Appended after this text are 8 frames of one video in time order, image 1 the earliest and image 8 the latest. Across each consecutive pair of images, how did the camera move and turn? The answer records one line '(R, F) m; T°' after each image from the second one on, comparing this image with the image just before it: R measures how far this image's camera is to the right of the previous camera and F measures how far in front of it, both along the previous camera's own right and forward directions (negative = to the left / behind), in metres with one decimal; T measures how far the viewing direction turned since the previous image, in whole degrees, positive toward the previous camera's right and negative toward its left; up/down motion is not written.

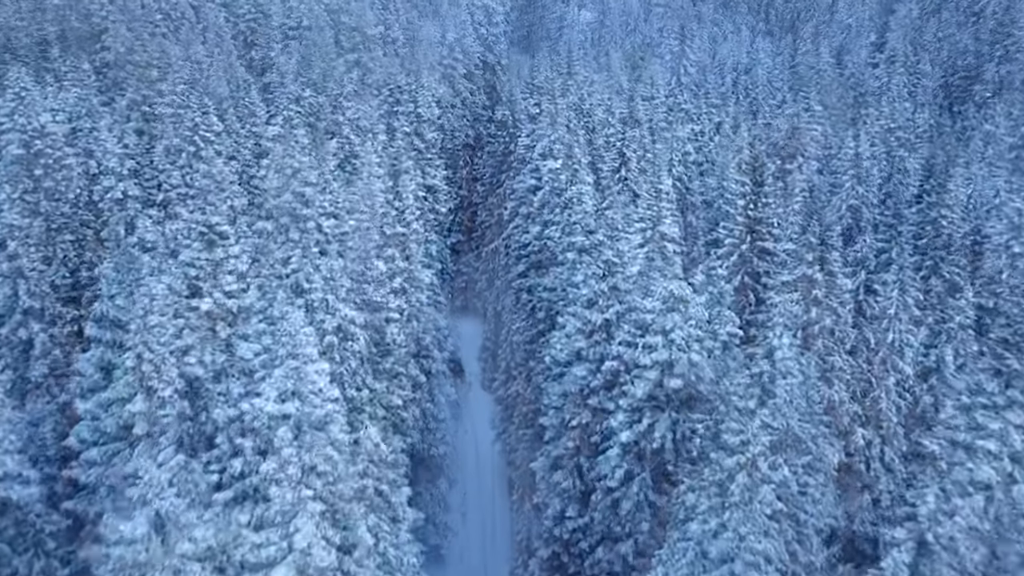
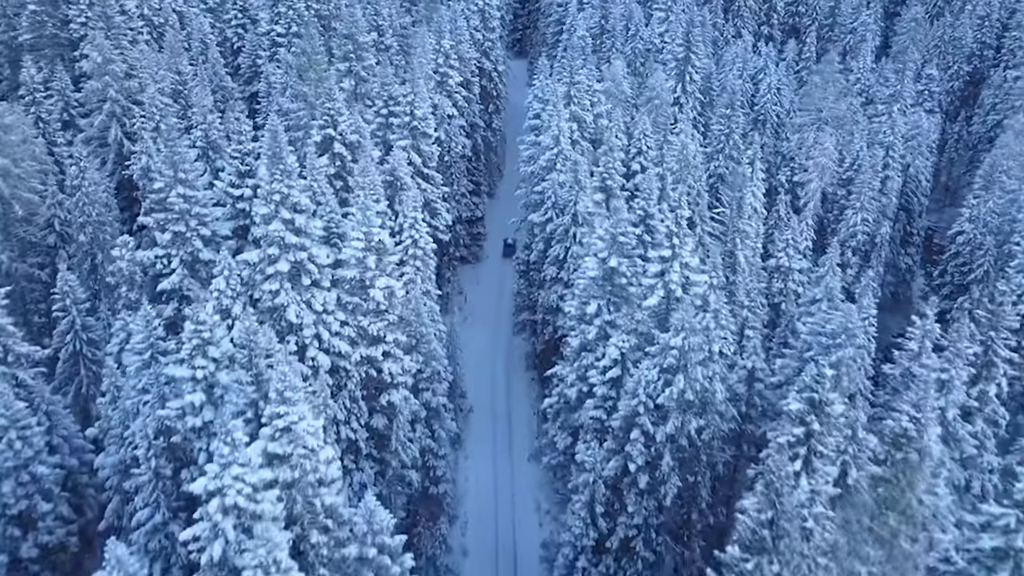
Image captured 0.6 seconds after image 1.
(-0.5, +2.2) m; +1°
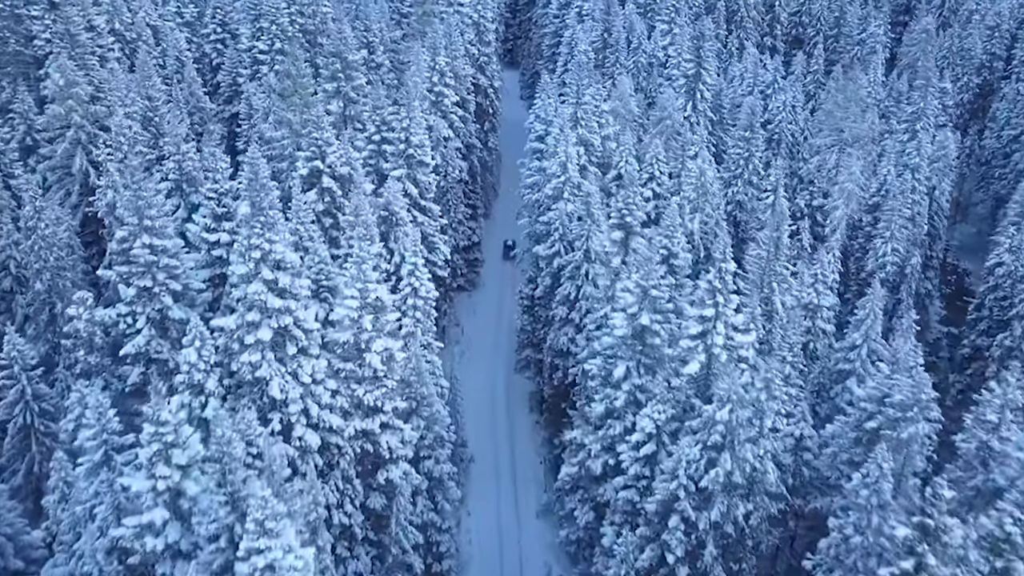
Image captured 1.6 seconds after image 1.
(-0.9, +3.5) m; +1°
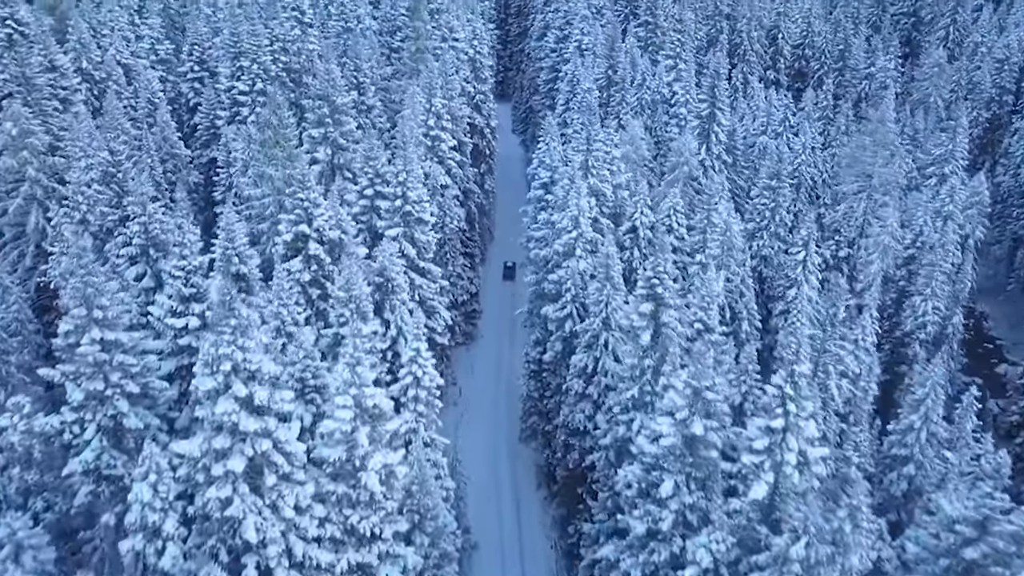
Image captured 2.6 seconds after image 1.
(-1.0, +3.9) m; +1°
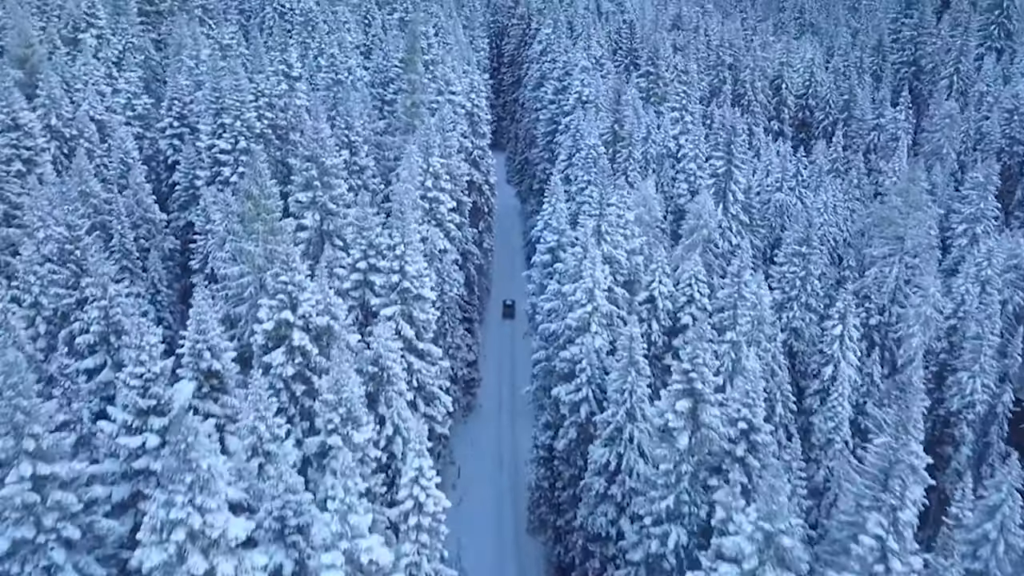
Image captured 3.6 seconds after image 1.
(-0.8, +3.6) m; +1°
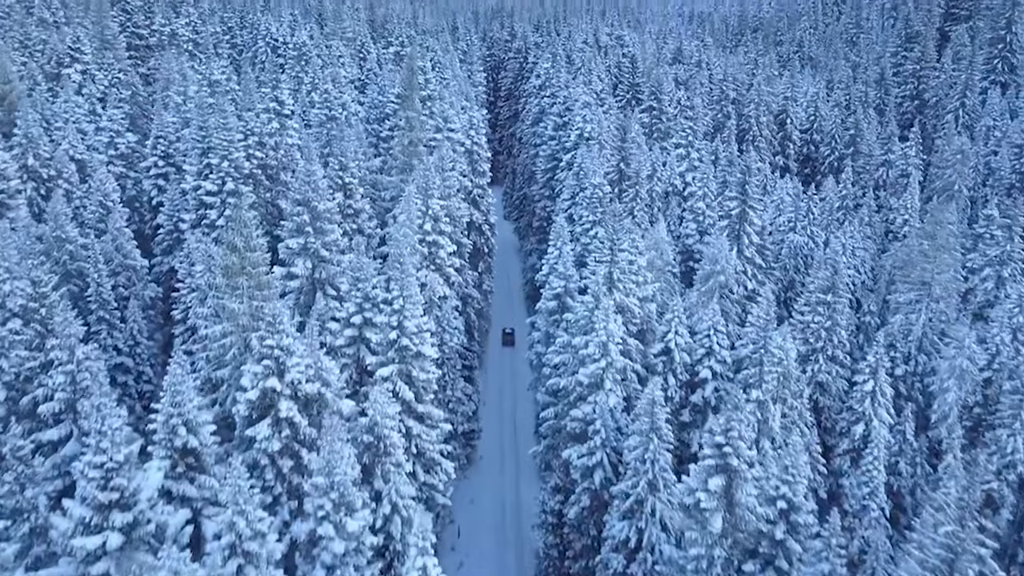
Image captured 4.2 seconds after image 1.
(-0.5, +2.4) m; 0°
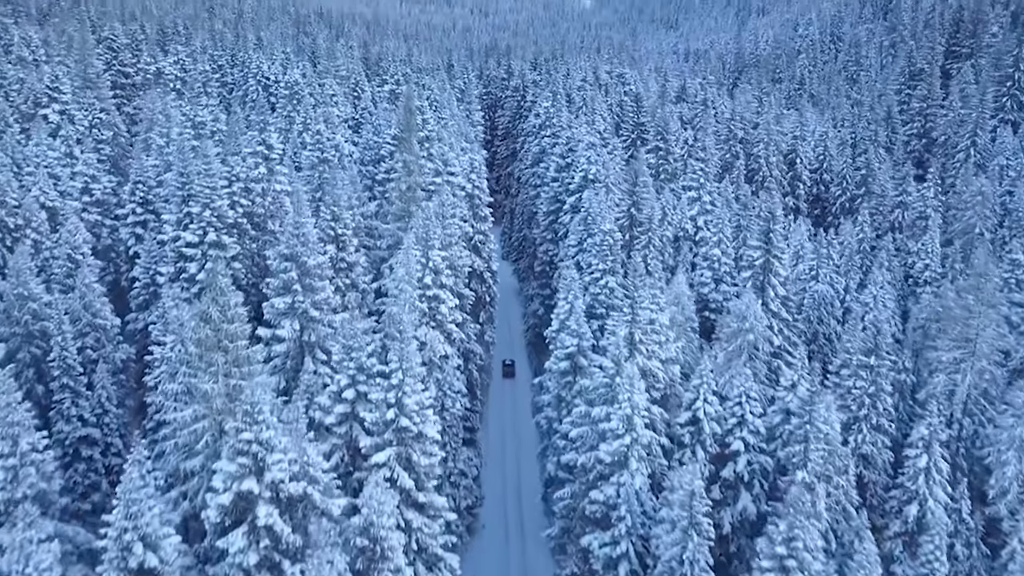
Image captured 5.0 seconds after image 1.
(-0.7, +3.2) m; +1°
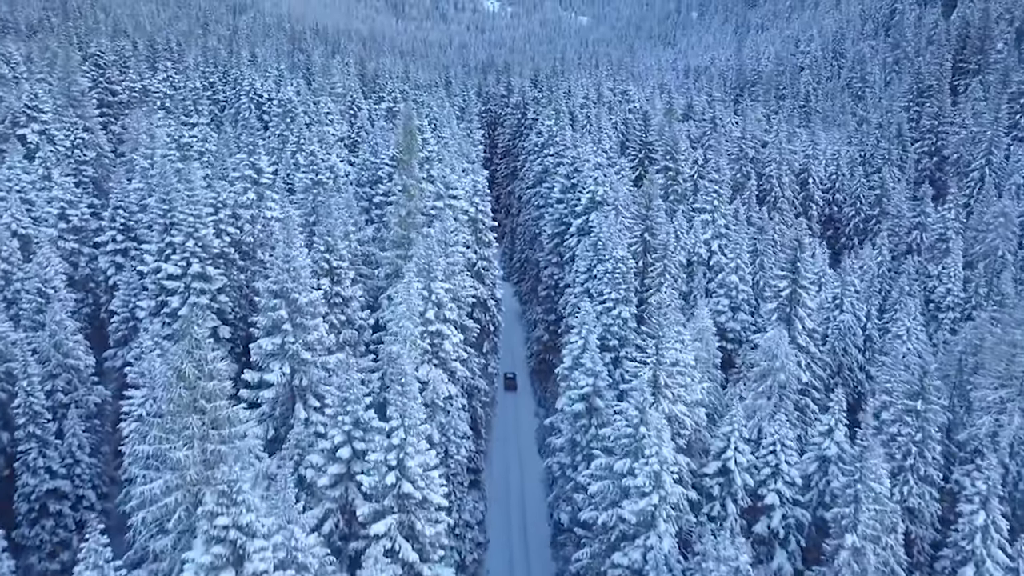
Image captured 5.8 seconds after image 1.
(-0.6, +2.7) m; 0°
